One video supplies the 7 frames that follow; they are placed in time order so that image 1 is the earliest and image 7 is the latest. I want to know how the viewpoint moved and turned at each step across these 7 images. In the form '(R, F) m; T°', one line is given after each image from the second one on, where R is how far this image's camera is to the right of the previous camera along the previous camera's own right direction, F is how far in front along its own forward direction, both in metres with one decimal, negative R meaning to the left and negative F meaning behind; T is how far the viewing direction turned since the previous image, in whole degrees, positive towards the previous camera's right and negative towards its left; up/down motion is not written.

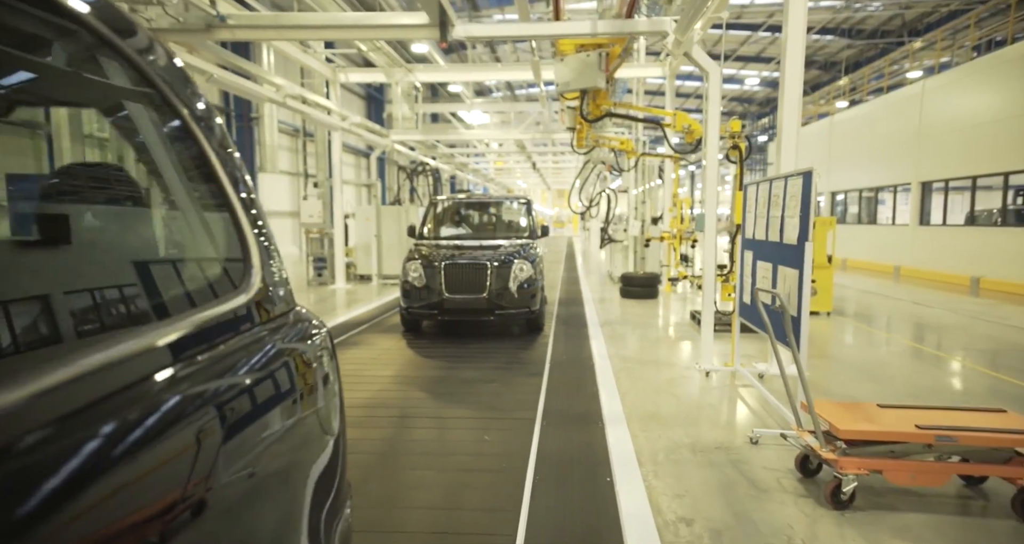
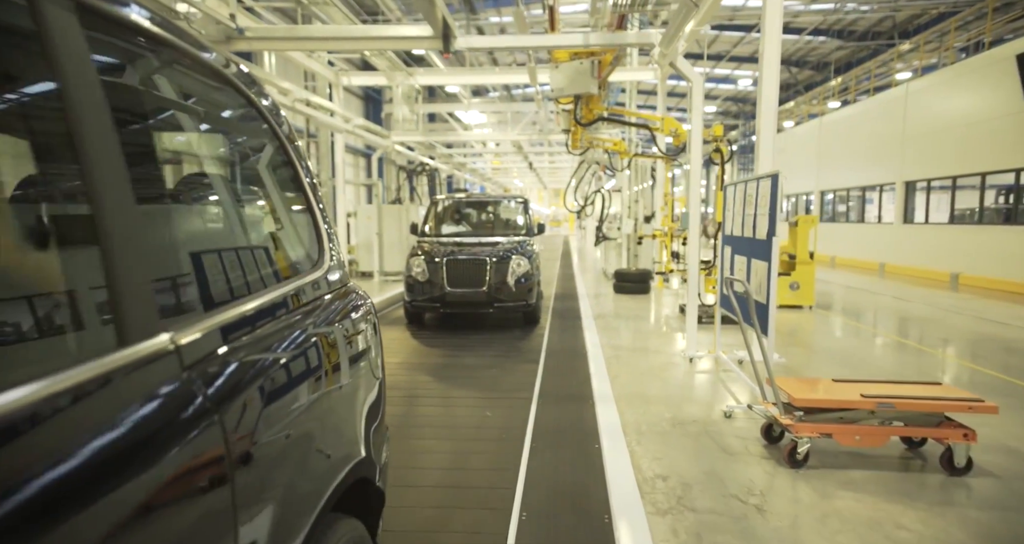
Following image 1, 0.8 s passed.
(0.0, -0.4) m; 0°
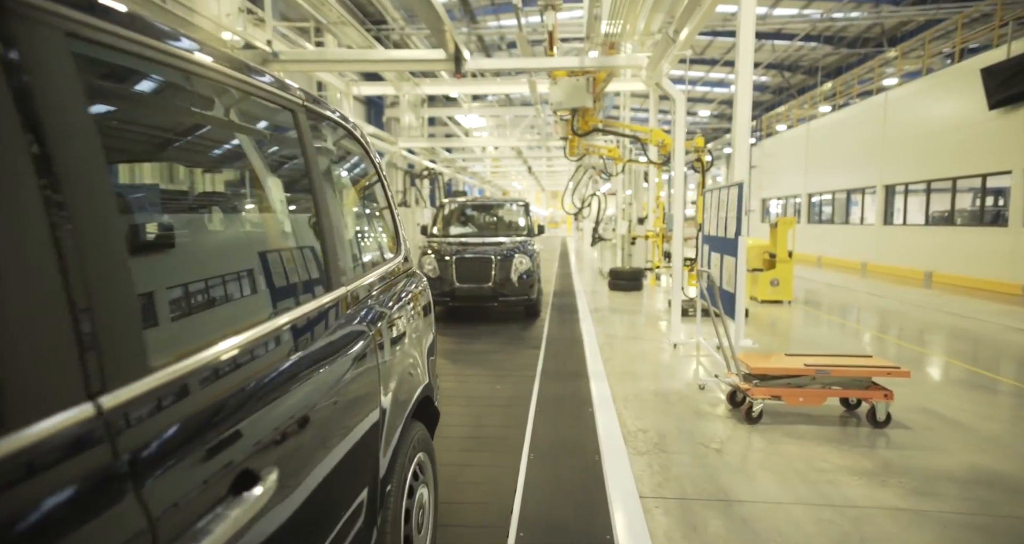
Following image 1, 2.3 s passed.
(-0.1, -0.7) m; 0°
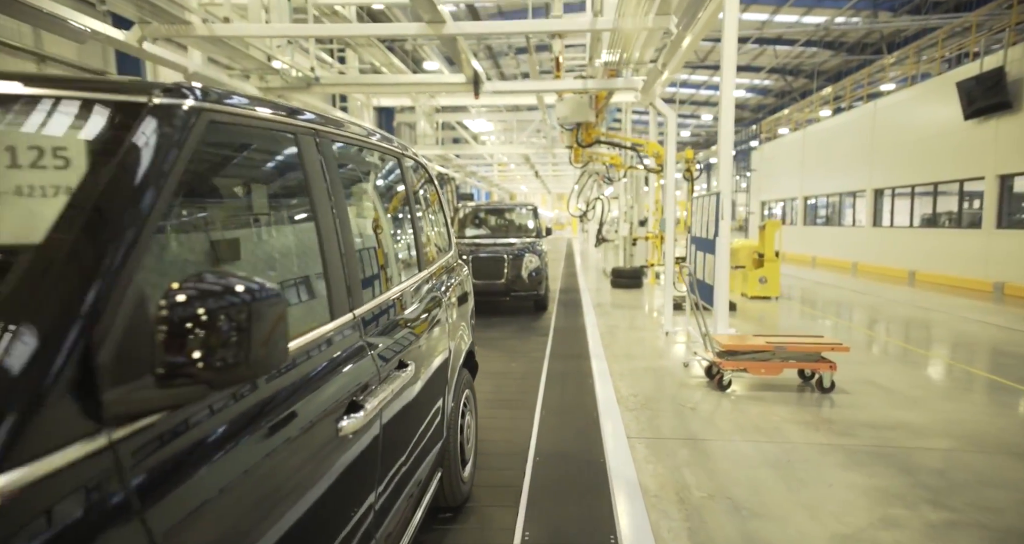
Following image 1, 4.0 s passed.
(-0.1, -0.9) m; -1°
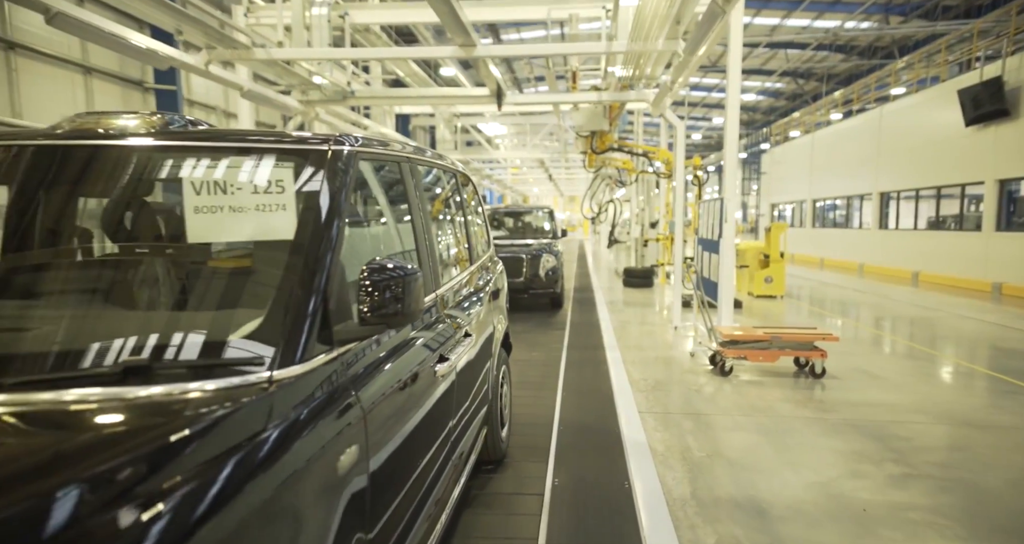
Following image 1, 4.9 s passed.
(-0.1, -0.6) m; -1°
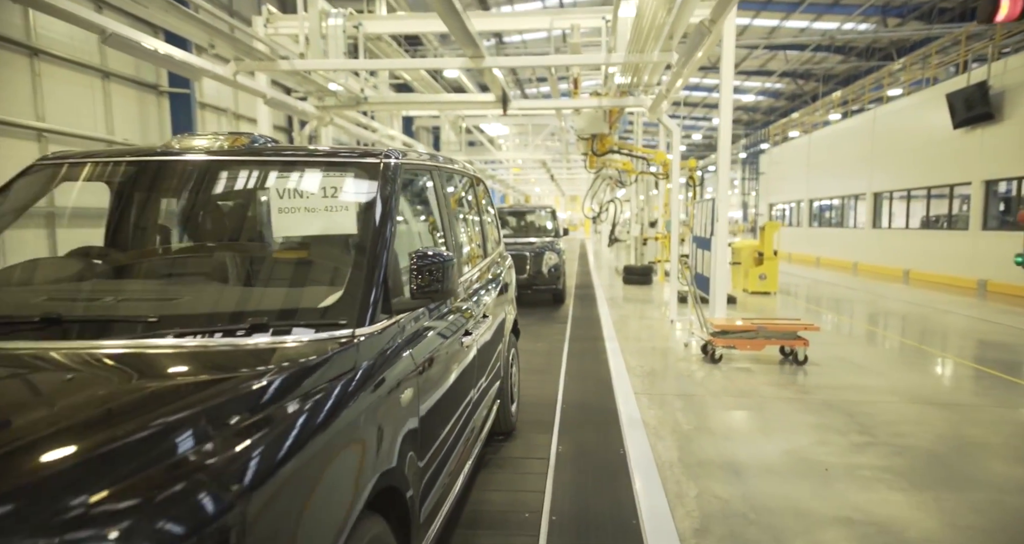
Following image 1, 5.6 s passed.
(-0.1, -0.4) m; 0°
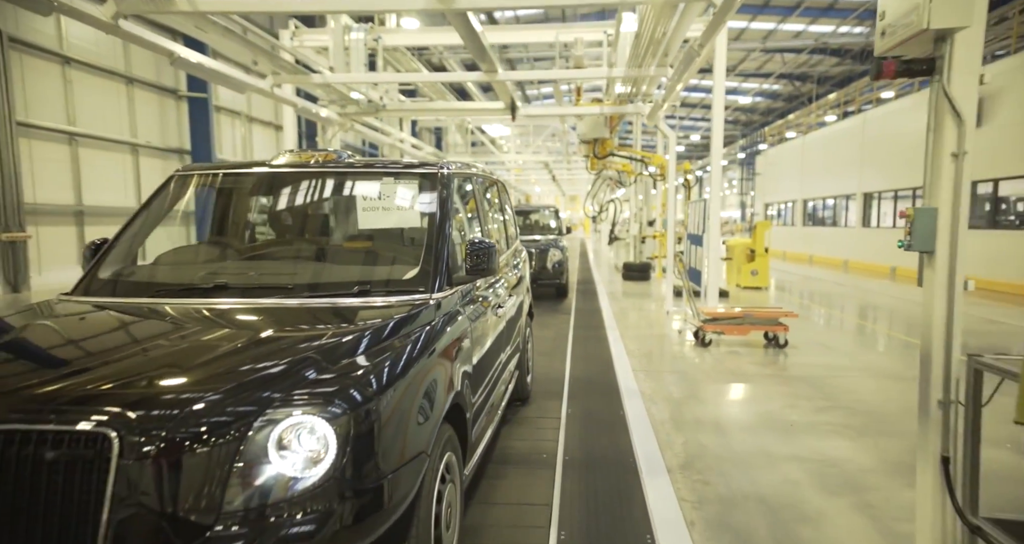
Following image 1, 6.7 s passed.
(-0.1, -0.7) m; 0°
